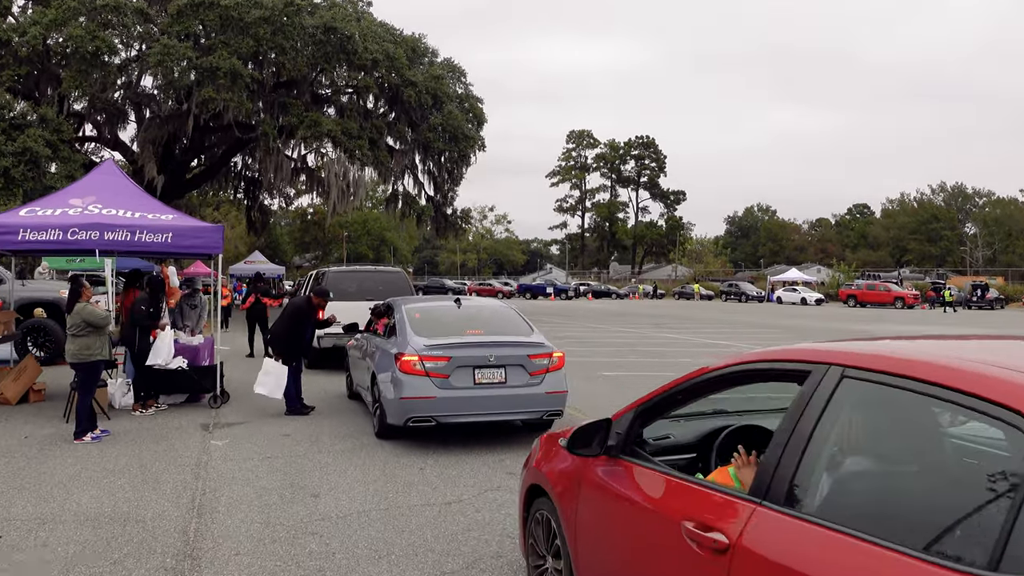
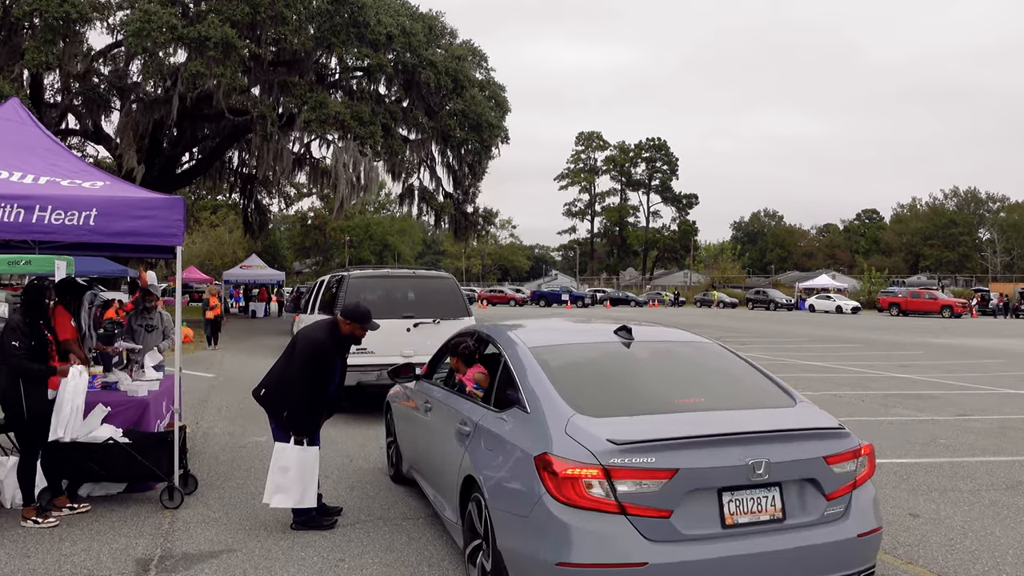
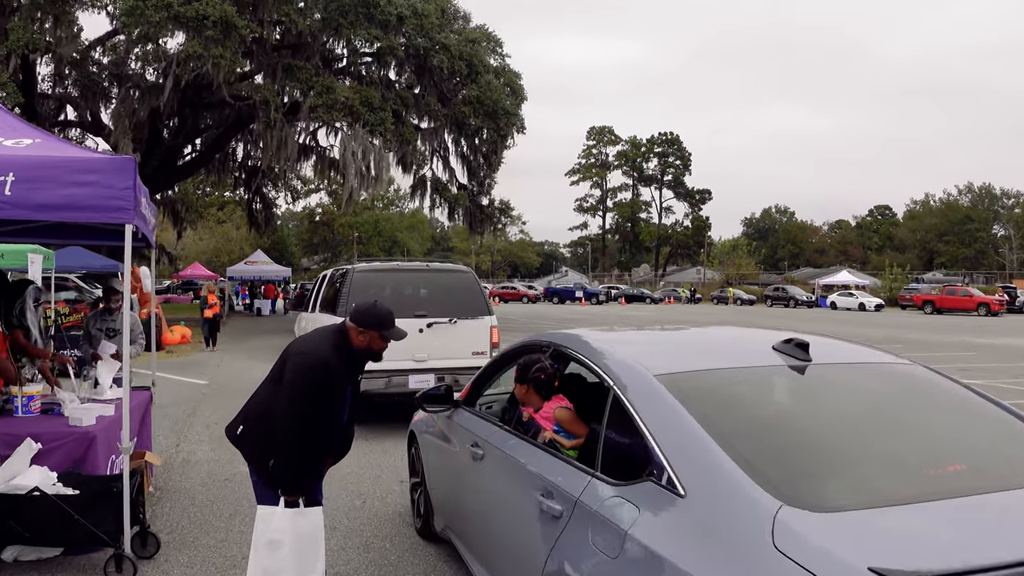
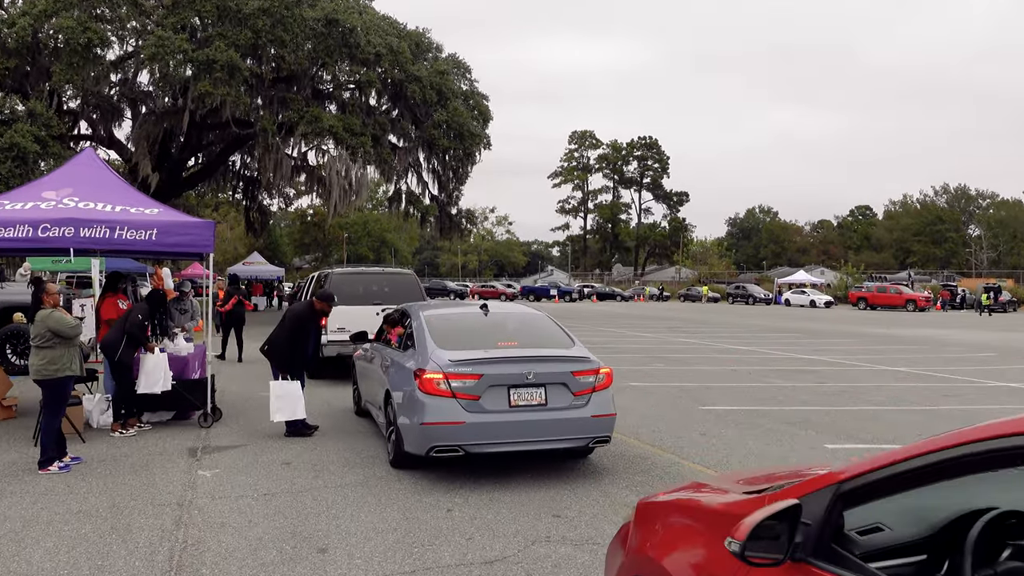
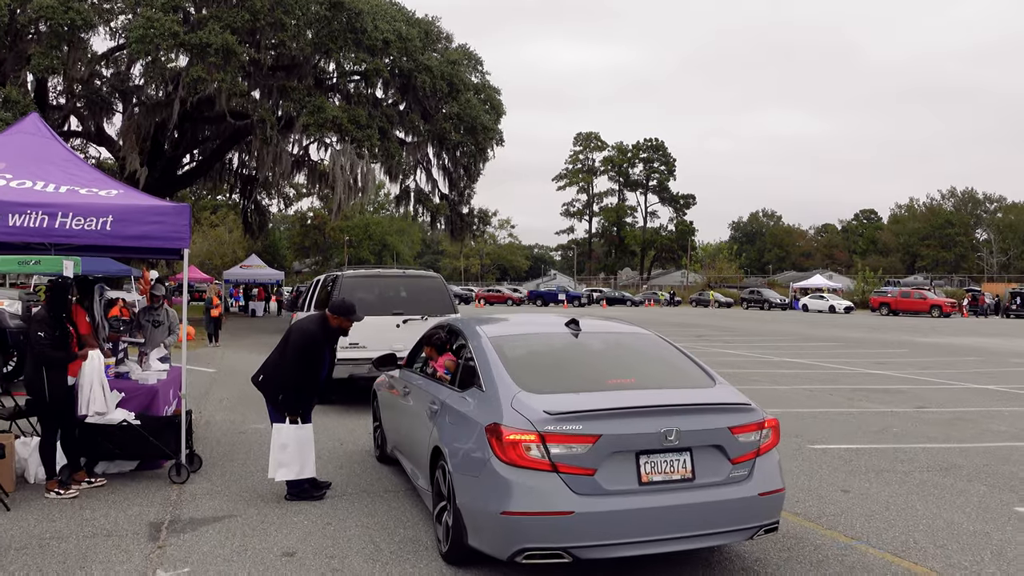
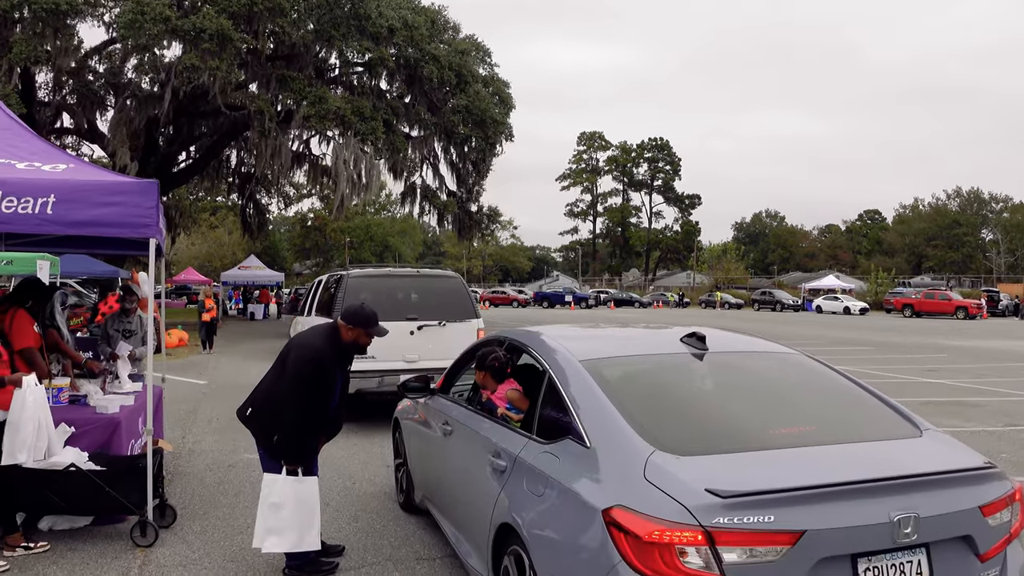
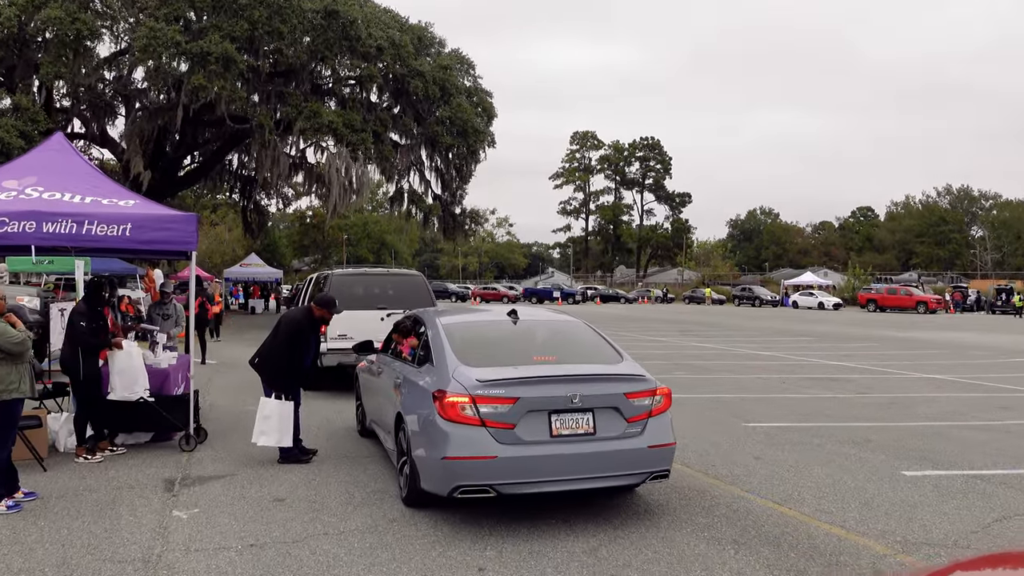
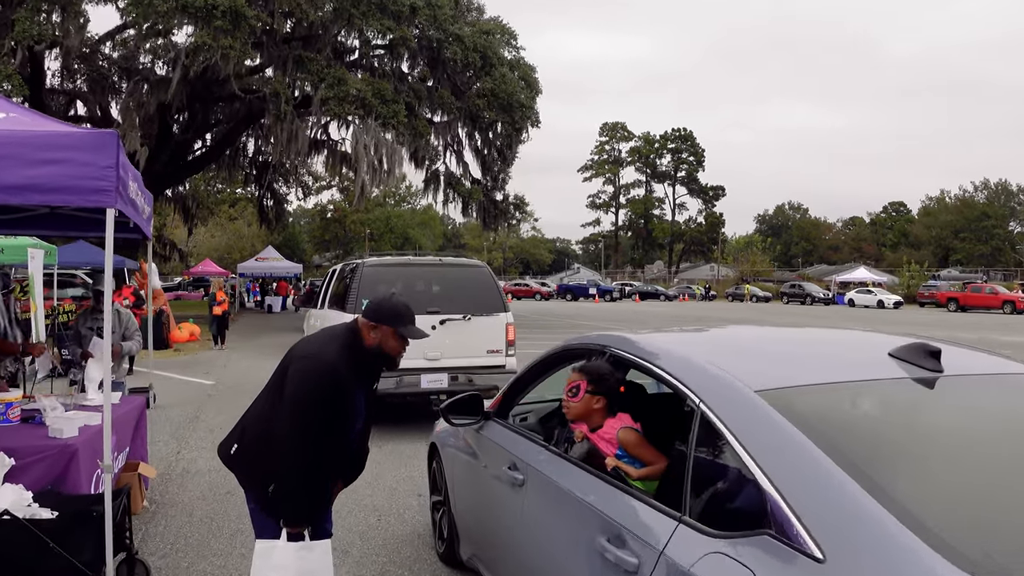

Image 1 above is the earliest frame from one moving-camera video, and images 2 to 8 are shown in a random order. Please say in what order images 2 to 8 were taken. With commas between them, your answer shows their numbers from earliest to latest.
4, 7, 5, 2, 6, 3, 8
